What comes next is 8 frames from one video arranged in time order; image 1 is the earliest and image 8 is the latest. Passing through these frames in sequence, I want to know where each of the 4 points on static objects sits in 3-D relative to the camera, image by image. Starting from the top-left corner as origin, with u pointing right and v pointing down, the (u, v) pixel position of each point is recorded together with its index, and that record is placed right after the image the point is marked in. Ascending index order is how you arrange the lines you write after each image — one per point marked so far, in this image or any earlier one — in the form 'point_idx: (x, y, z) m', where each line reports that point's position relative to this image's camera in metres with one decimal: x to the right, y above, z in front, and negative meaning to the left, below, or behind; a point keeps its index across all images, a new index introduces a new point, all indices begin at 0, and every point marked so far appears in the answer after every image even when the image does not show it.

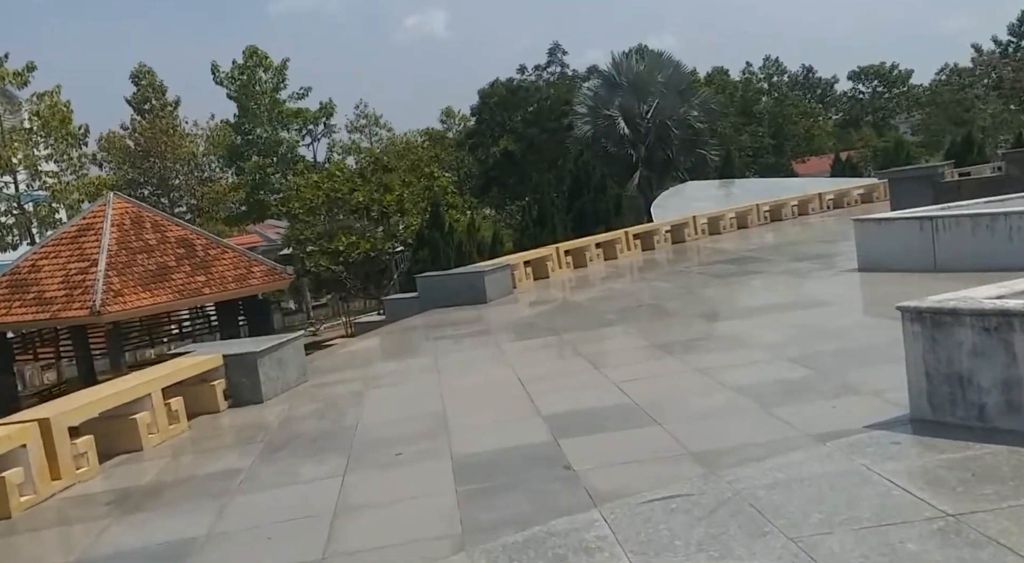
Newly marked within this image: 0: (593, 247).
0: (+1.4, +0.6, +16.4) m
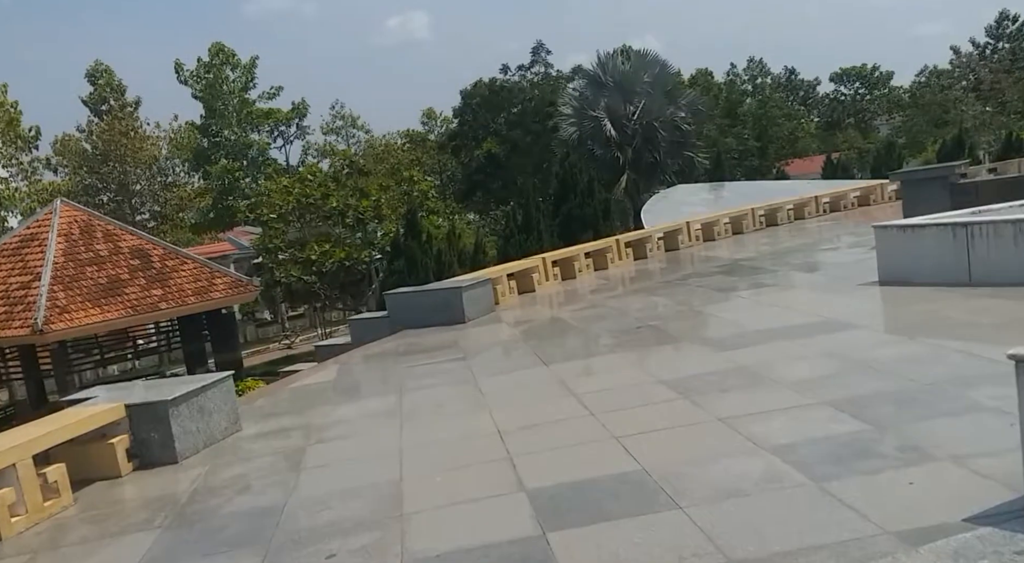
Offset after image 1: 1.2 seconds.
0: (+1.1, +0.4, +14.9) m
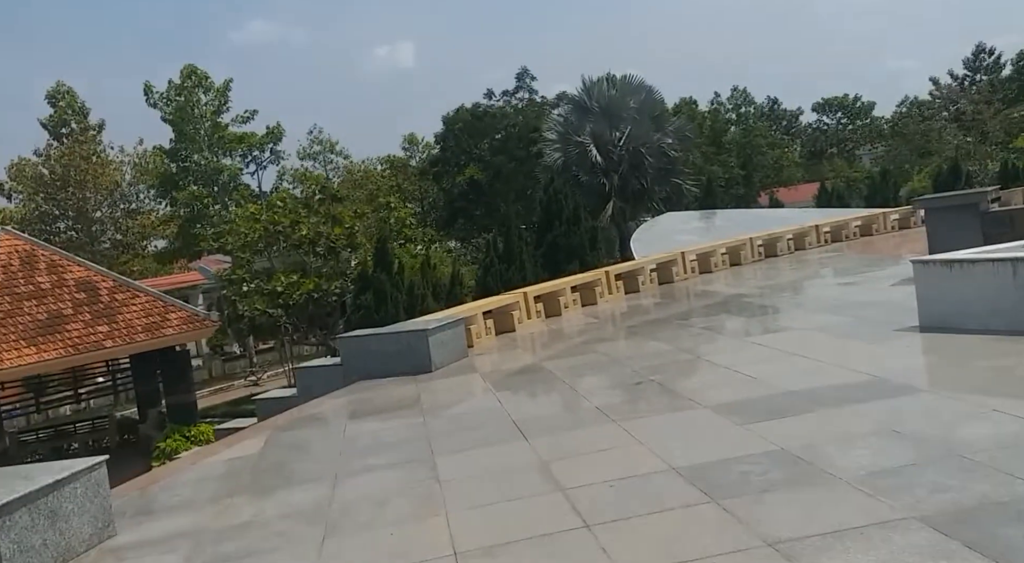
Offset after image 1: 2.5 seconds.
0: (+0.8, -0.2, +13.3) m
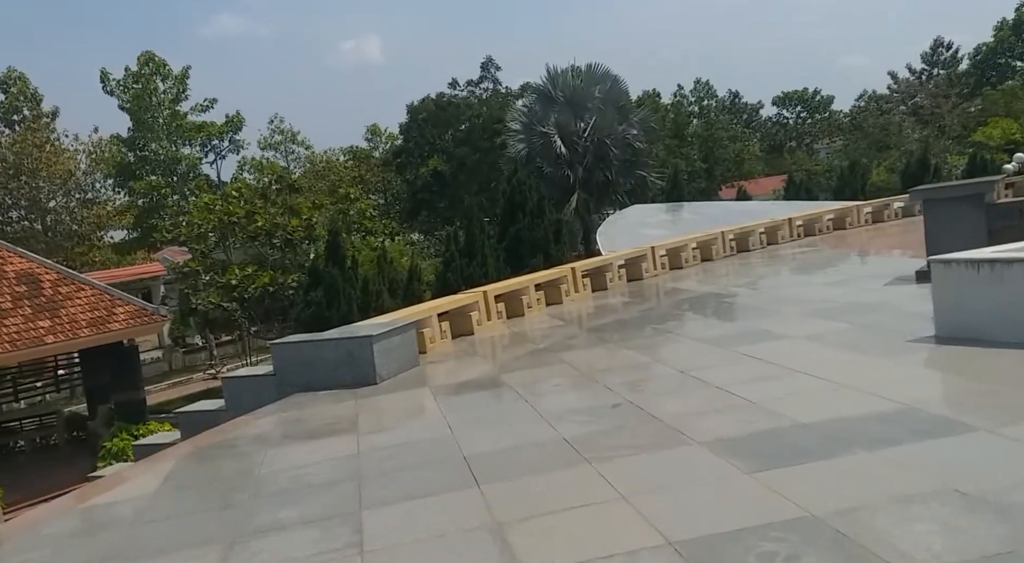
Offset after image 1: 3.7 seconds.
0: (+0.3, -0.1, +12.7) m
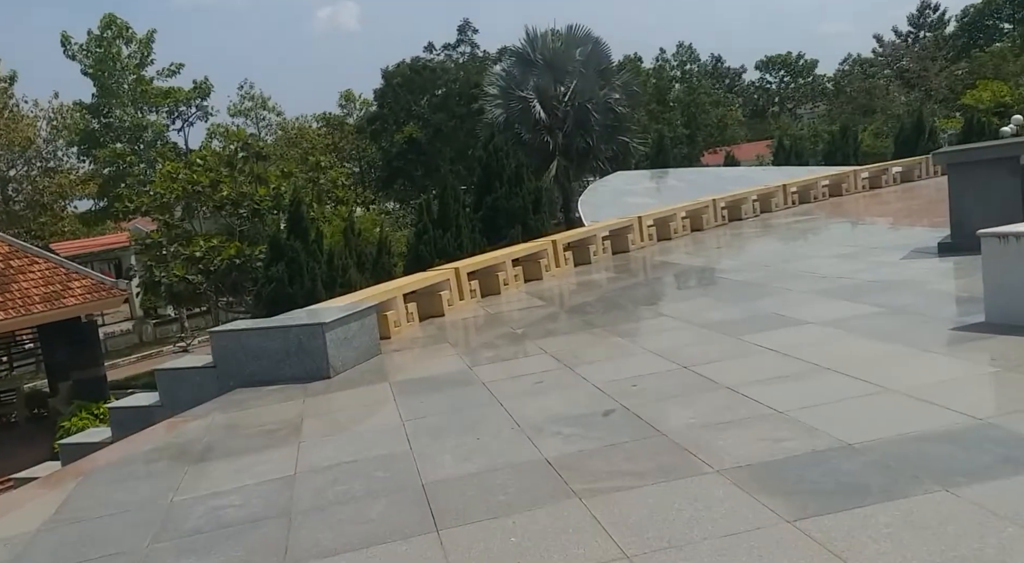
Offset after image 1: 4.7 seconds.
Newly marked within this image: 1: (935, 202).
0: (0.0, +0.2, +11.6) m
1: (+8.0, +1.5, +17.4) m
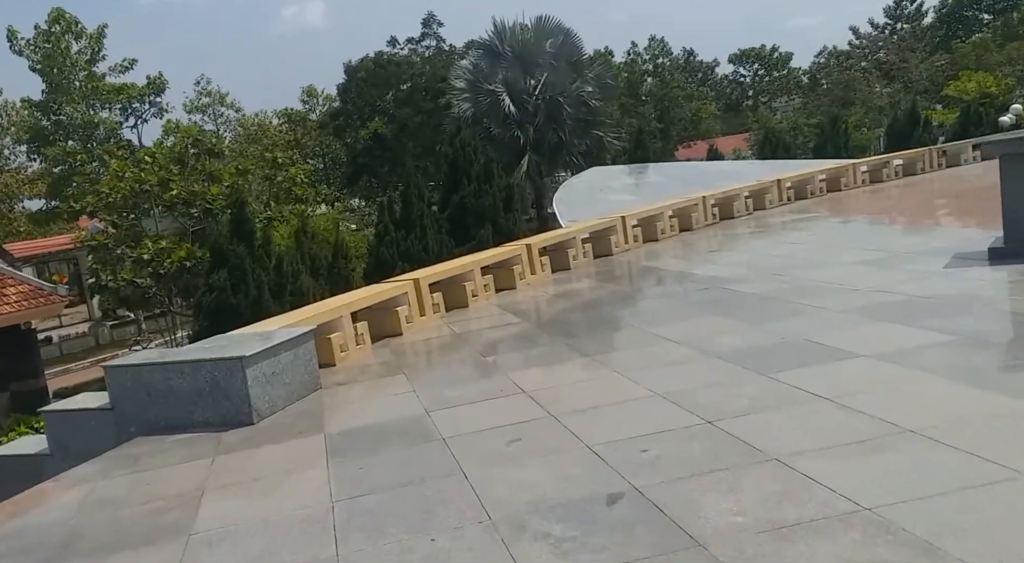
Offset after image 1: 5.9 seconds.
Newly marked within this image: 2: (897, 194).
0: (-0.4, +0.1, +10.0) m
1: (+7.5, +1.5, +16.1) m
2: (+7.1, +1.6, +17.1) m
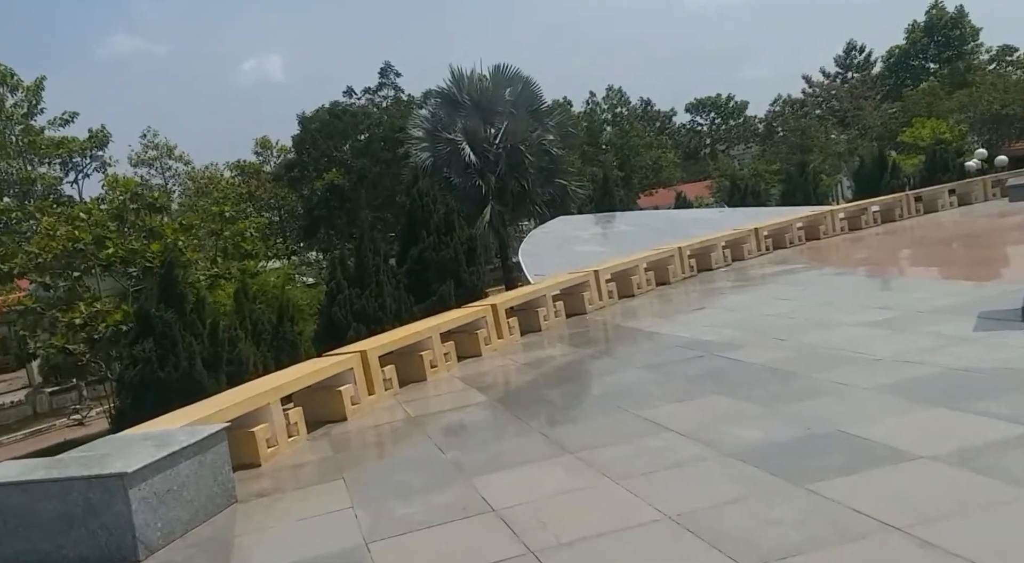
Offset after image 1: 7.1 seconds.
0: (-0.7, -0.6, +8.8) m
1: (+6.8, +0.6, +15.3) m
2: (+6.5, +0.7, +16.2) m
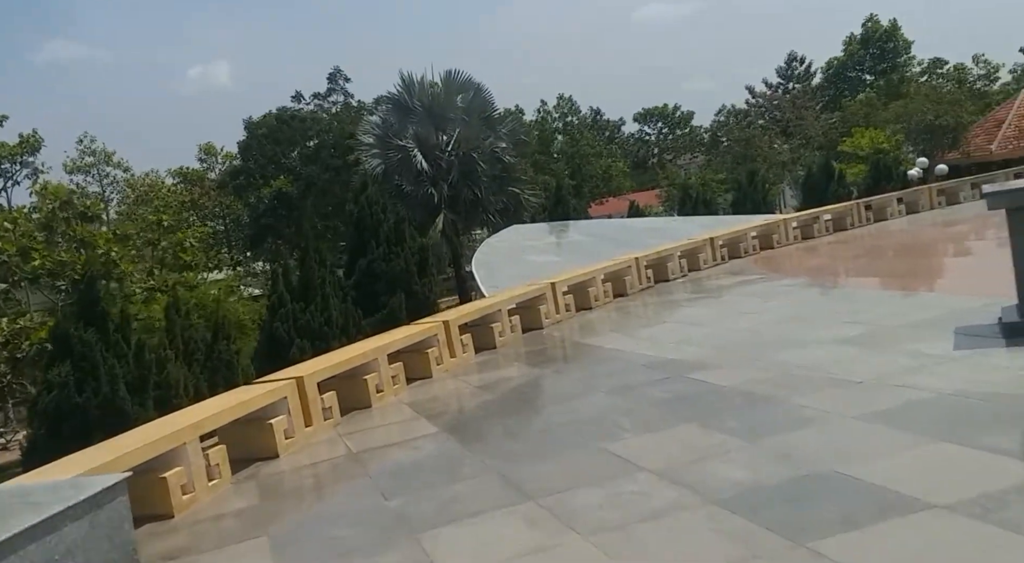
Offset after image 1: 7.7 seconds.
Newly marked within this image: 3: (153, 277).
0: (-1.1, -0.7, +8.1) m
1: (+6.0, +0.4, +14.9) m
2: (+5.6, +0.5, +15.9) m
3: (-7.6, +0.1, +19.4) m
